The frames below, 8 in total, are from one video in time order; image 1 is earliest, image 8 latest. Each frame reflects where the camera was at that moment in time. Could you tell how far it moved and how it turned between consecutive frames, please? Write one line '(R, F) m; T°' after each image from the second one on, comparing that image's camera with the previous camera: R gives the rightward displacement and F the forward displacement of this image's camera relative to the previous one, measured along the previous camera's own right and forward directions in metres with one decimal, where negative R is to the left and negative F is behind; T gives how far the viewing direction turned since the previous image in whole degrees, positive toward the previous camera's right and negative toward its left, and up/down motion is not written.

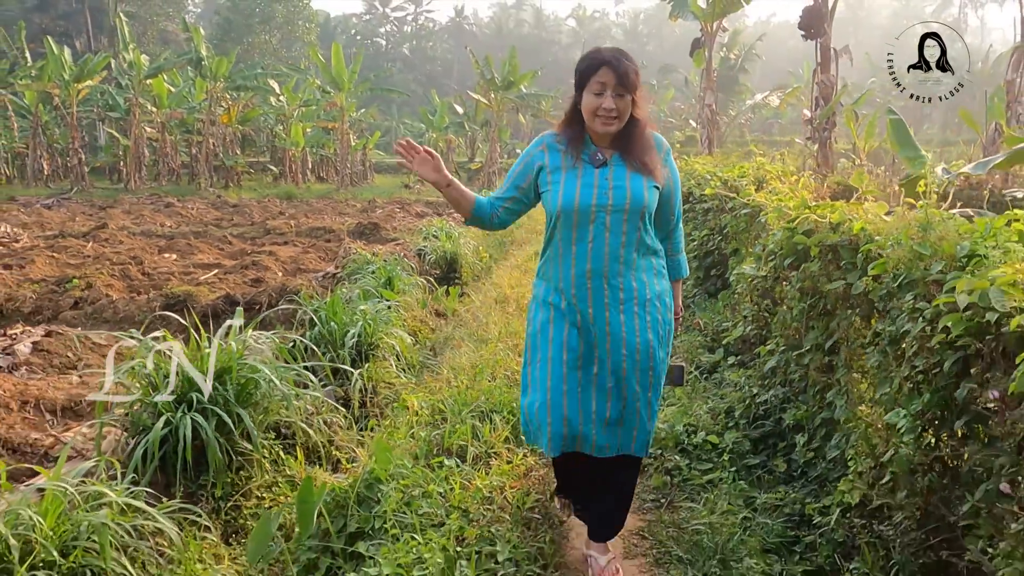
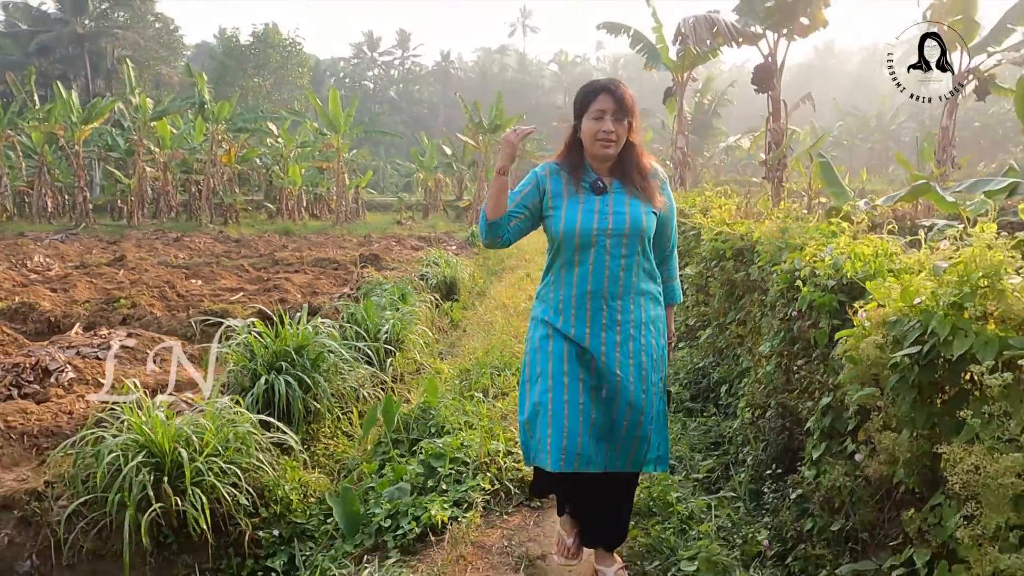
(-0.1, -1.0) m; +1°
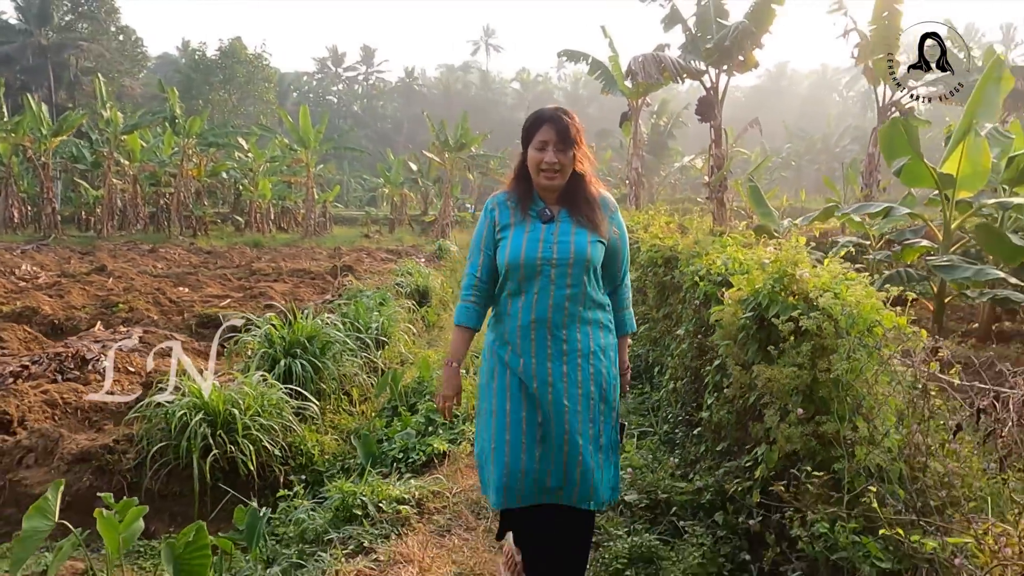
(-0.1, -0.9) m; +3°
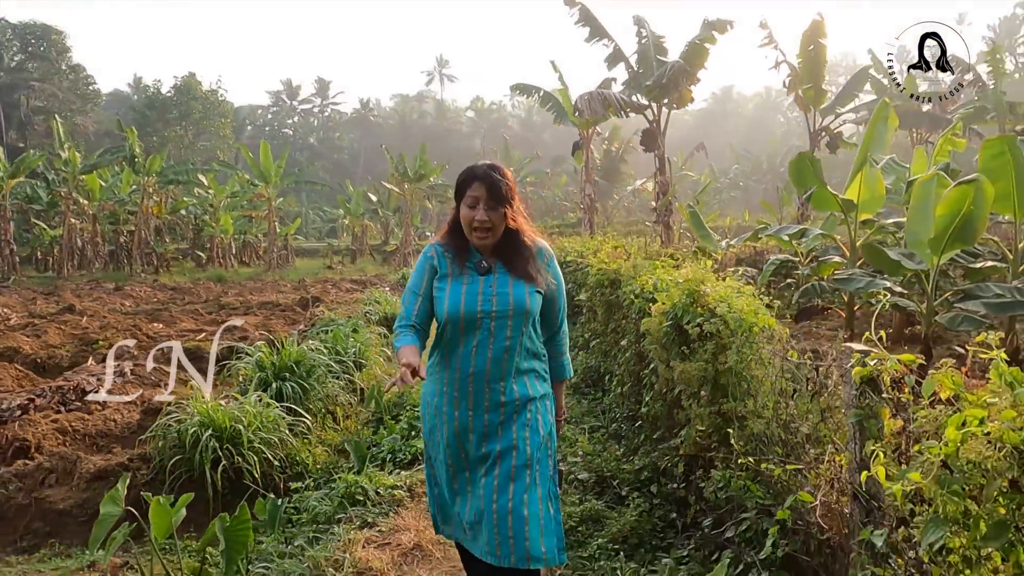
(0.0, -0.6) m; +3°
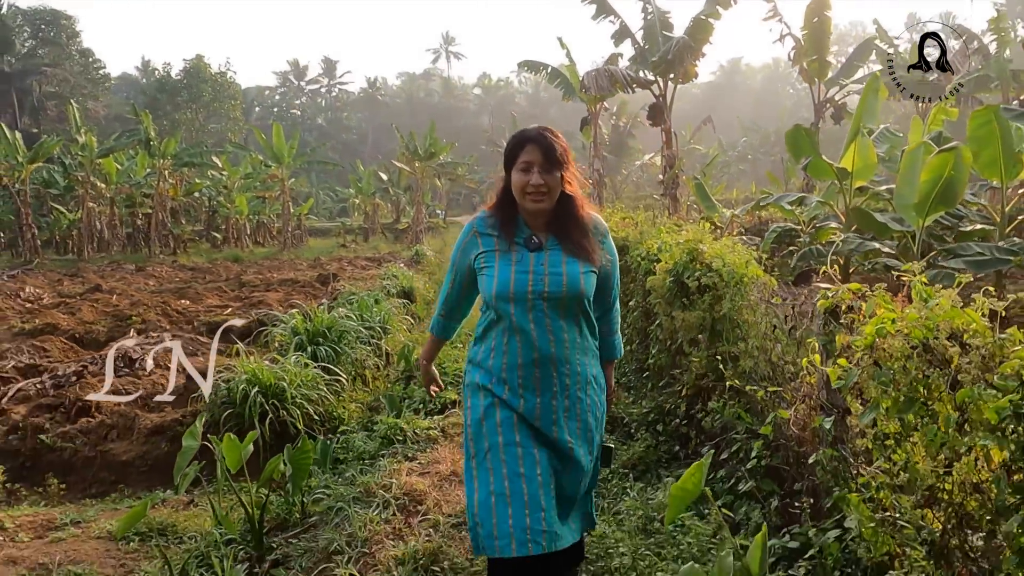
(0.0, -0.4) m; -1°
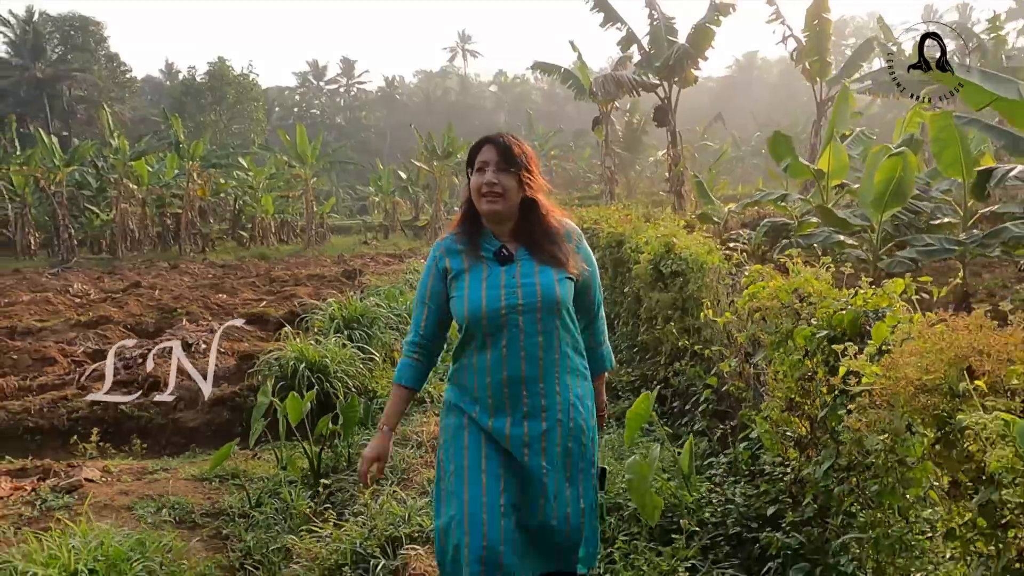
(+0.1, -0.7) m; -1°
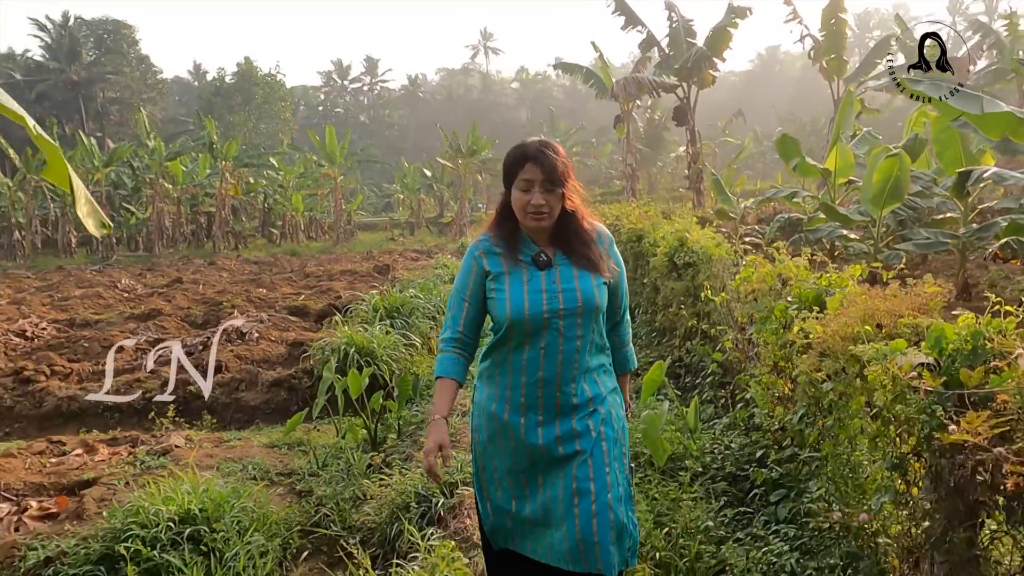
(-0.1, -0.5) m; -2°
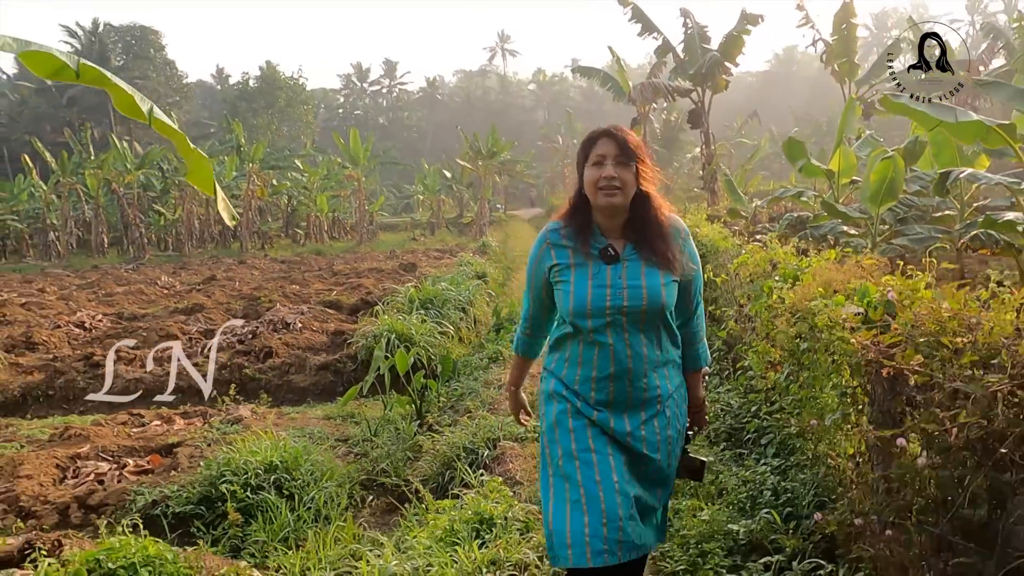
(-0.1, -0.6) m; -1°
